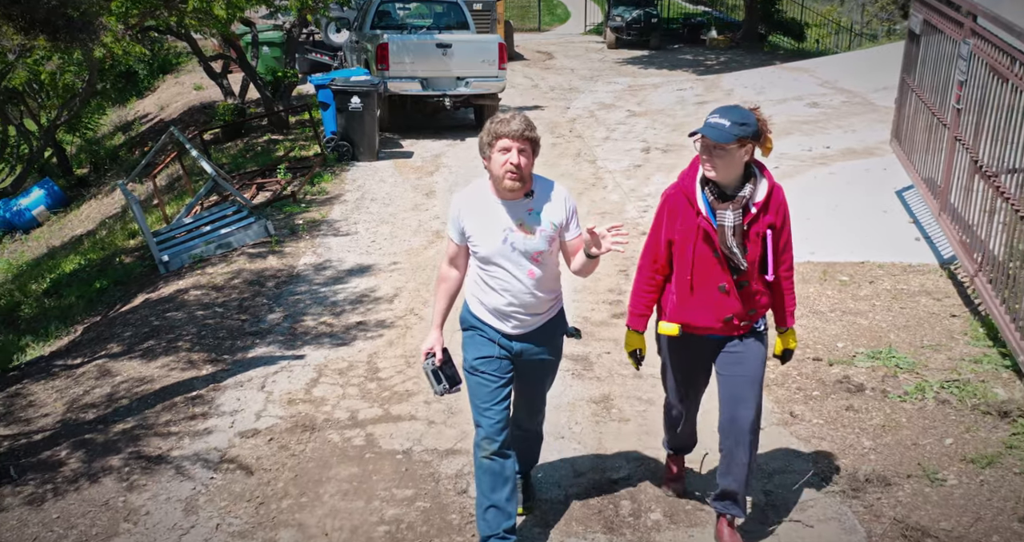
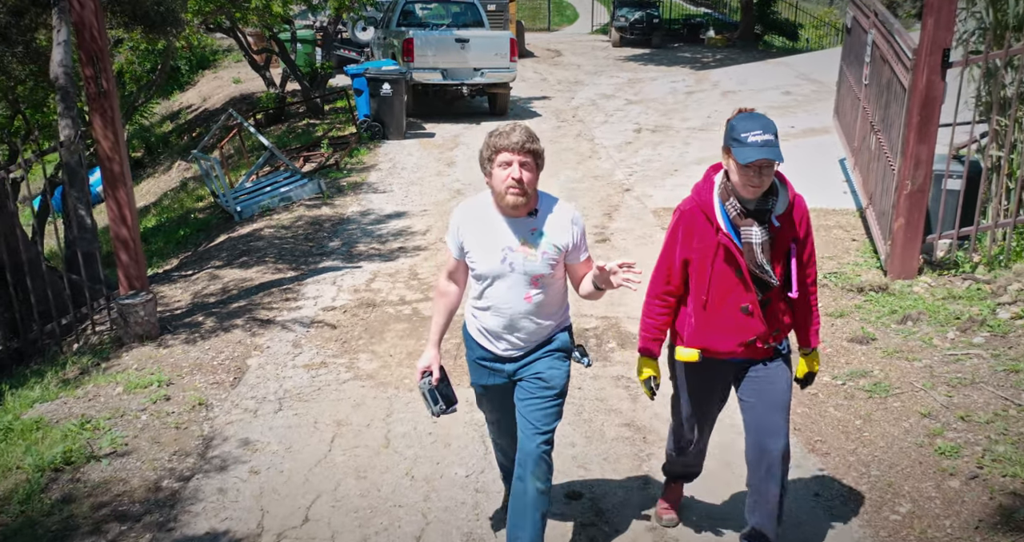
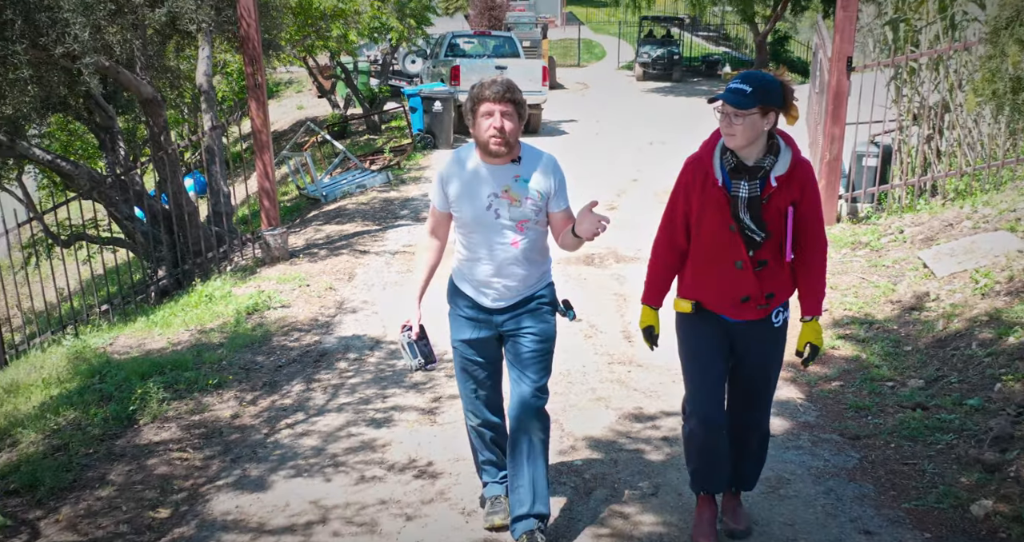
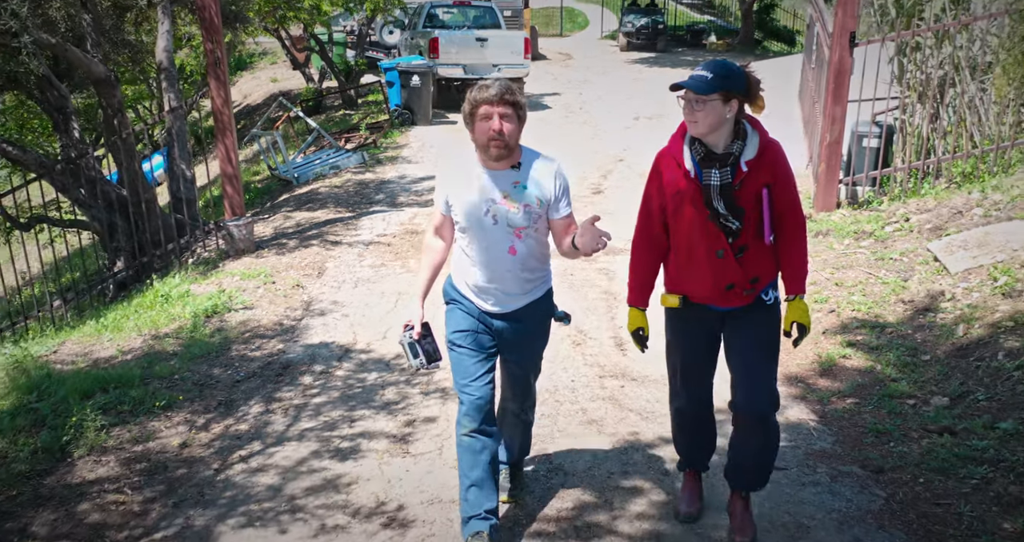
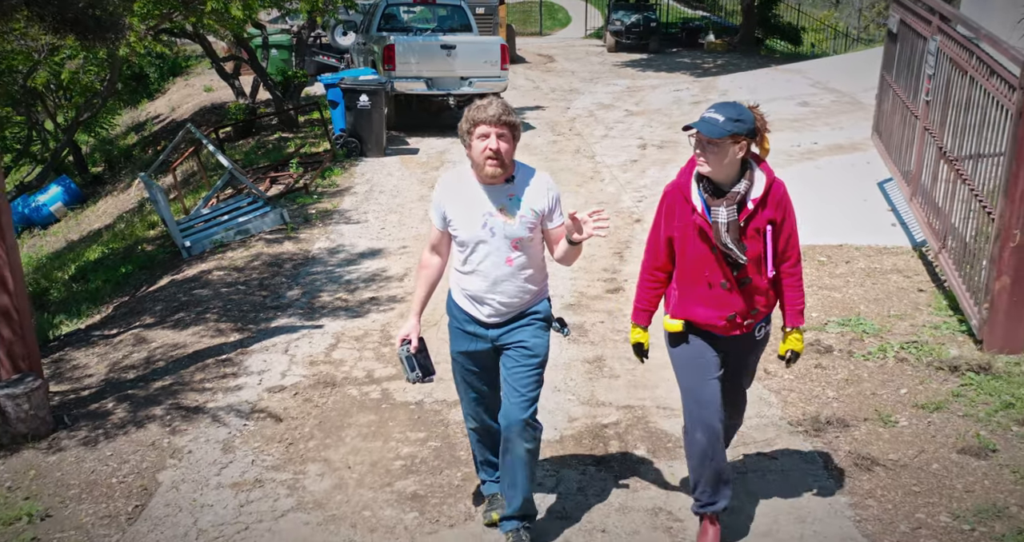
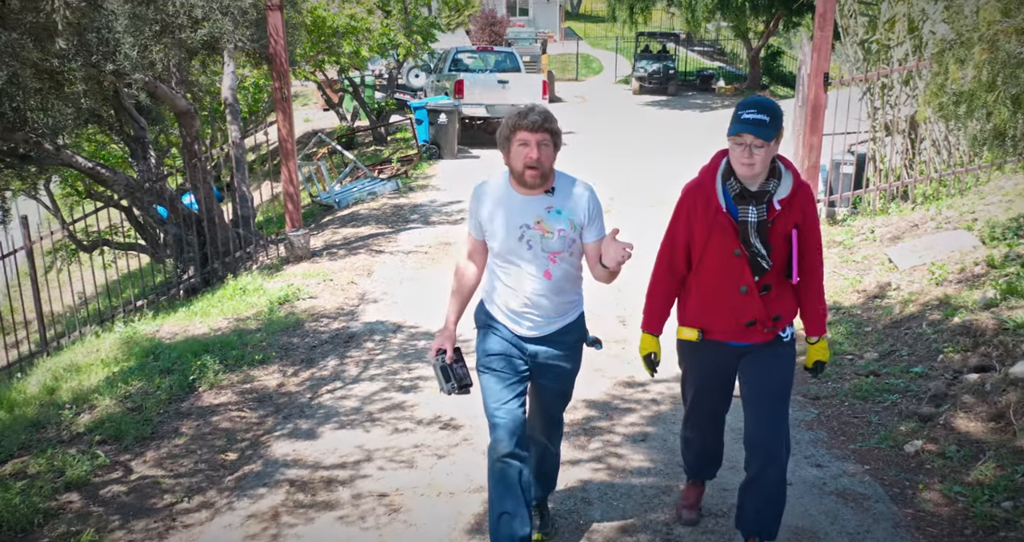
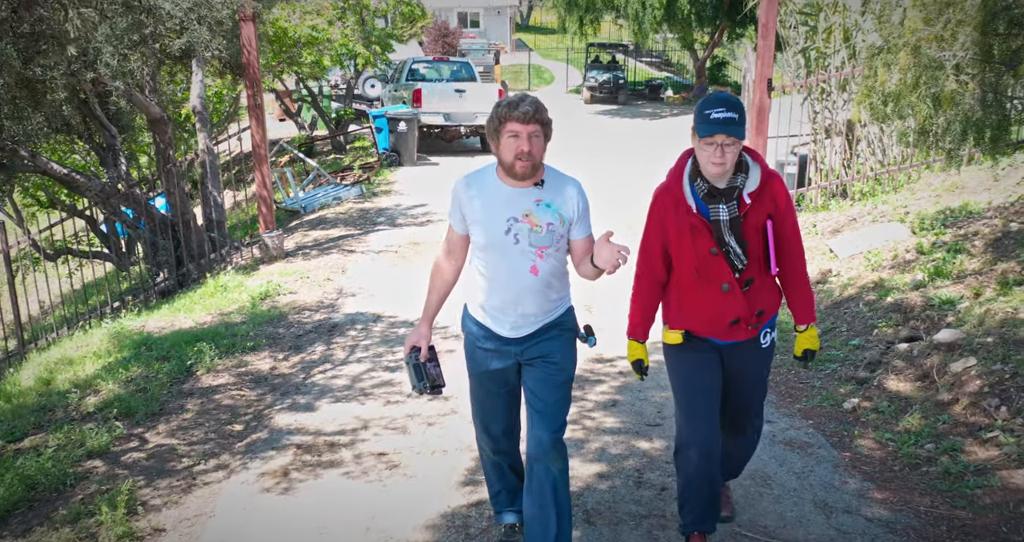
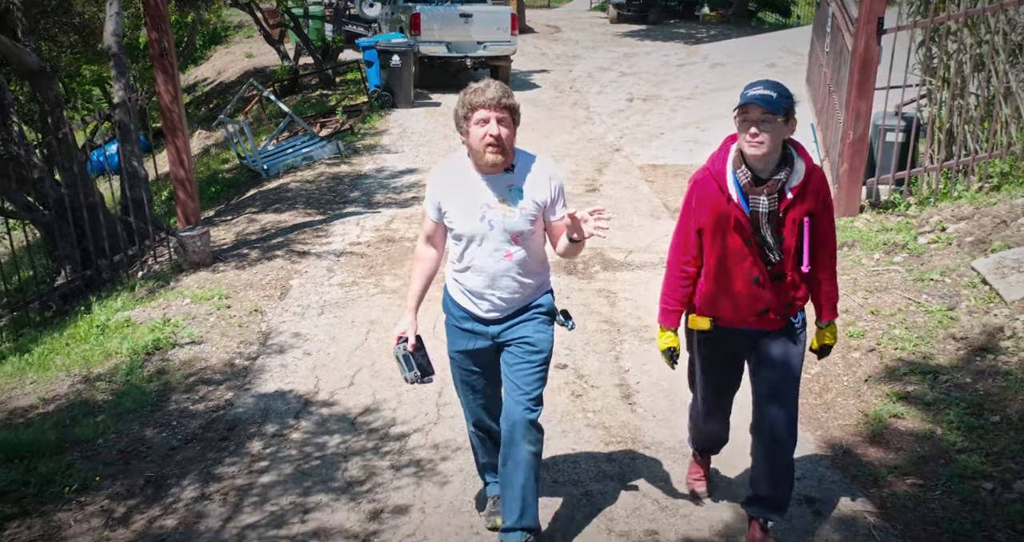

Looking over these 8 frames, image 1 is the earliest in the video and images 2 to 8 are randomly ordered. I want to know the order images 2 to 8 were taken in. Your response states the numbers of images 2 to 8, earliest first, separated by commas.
5, 2, 8, 4, 3, 6, 7
